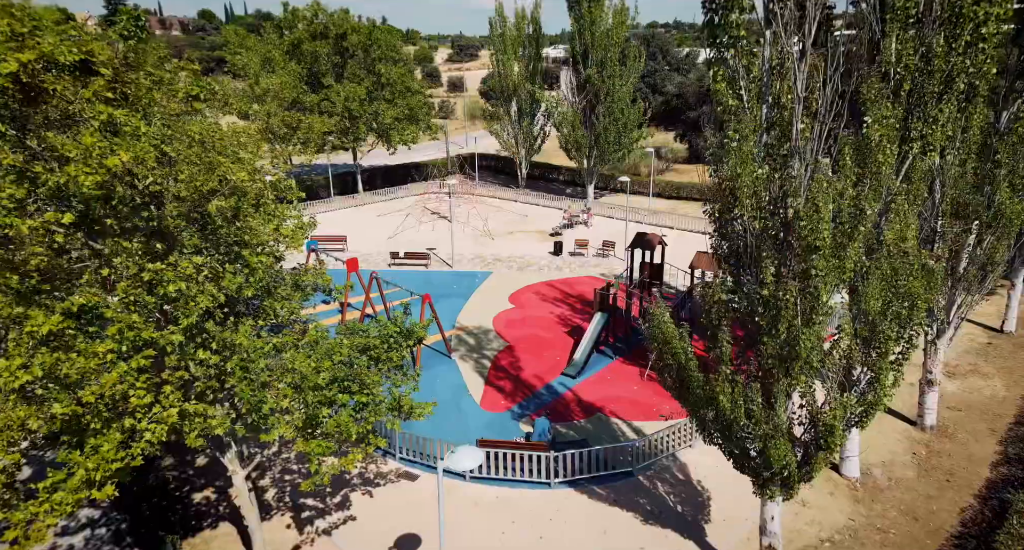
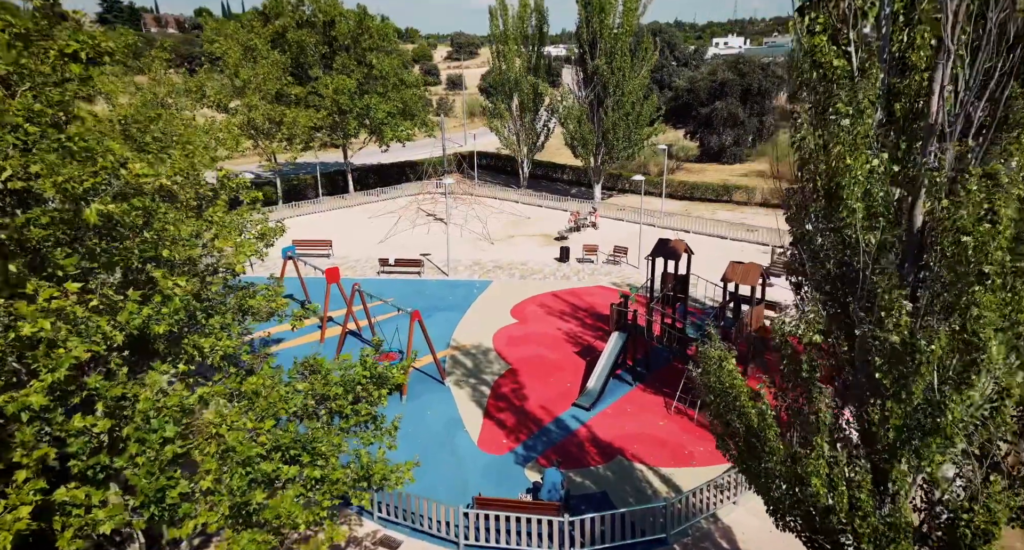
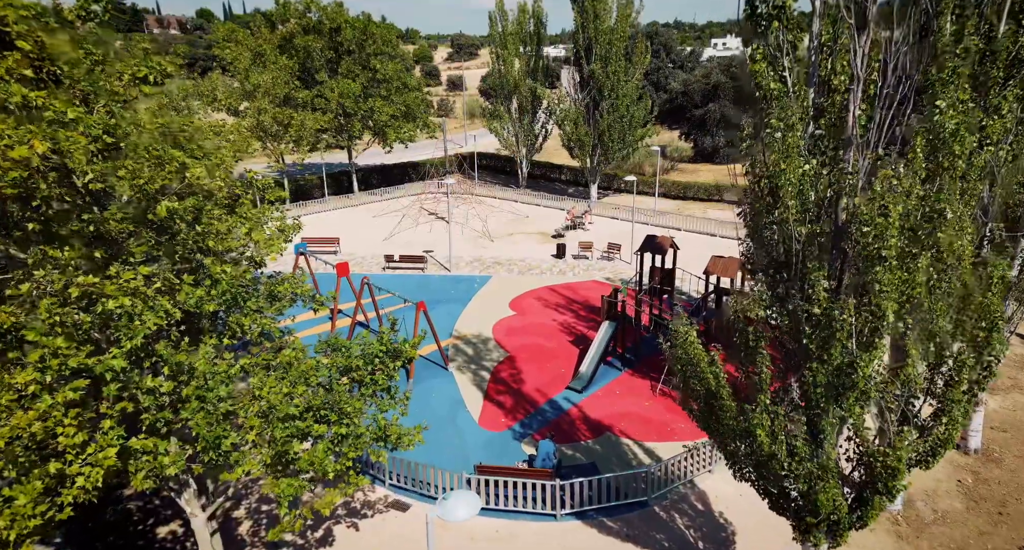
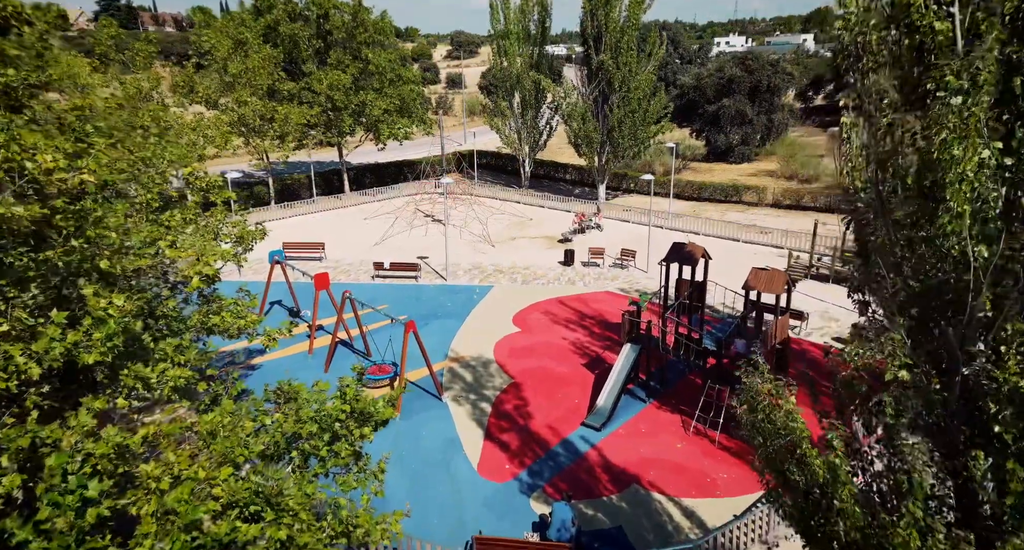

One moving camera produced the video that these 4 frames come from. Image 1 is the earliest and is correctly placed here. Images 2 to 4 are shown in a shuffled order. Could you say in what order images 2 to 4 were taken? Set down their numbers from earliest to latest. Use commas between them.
3, 2, 4
